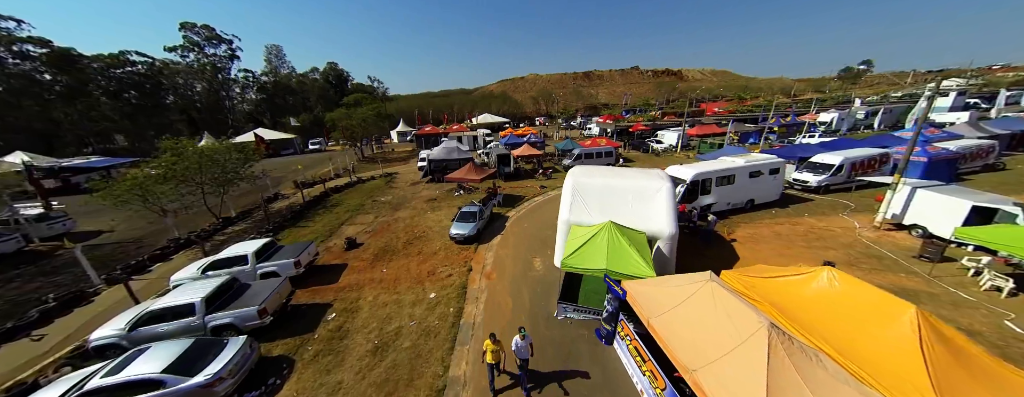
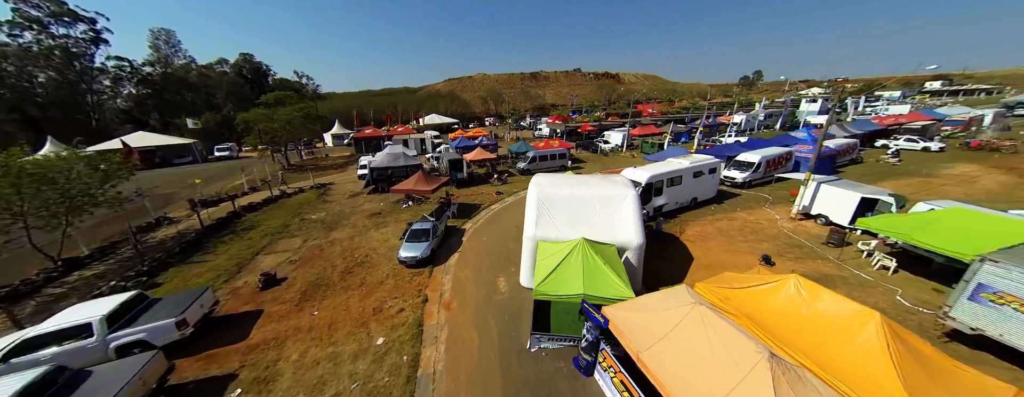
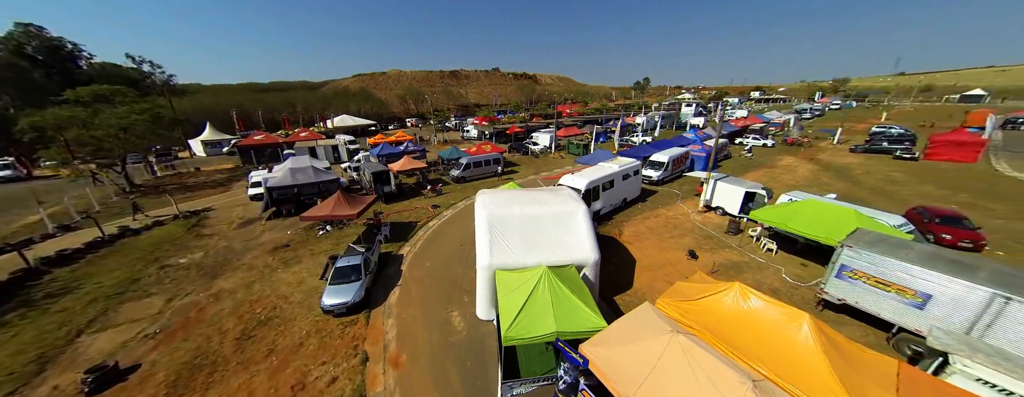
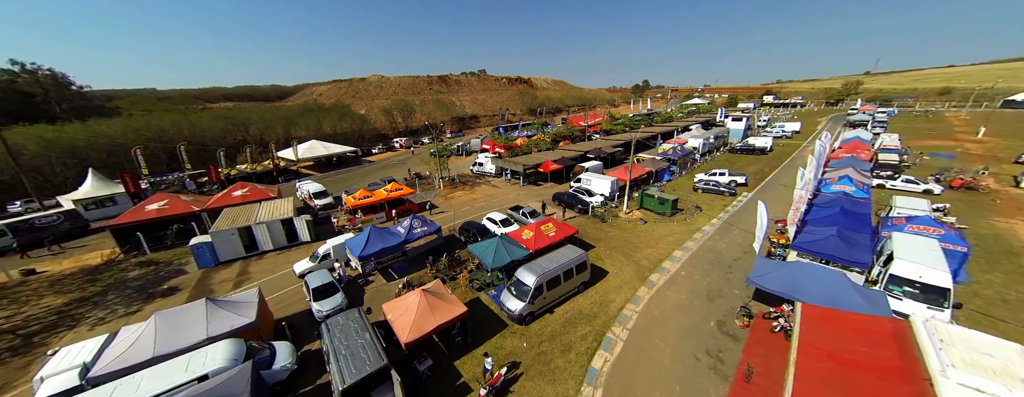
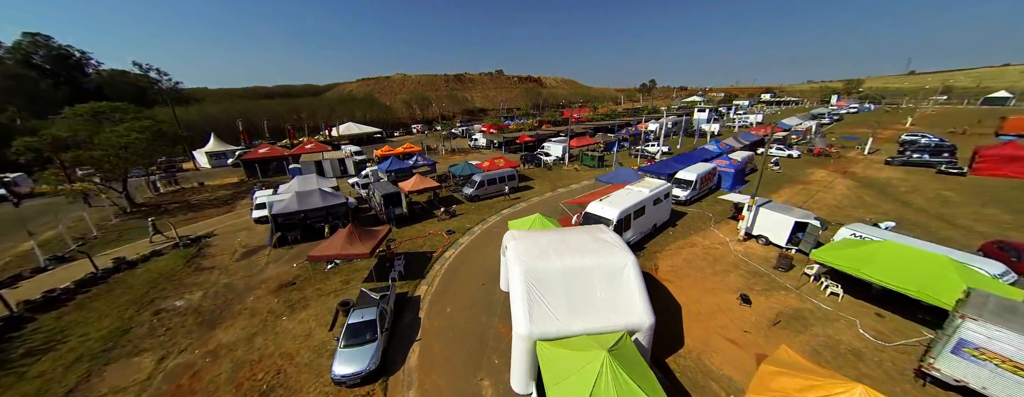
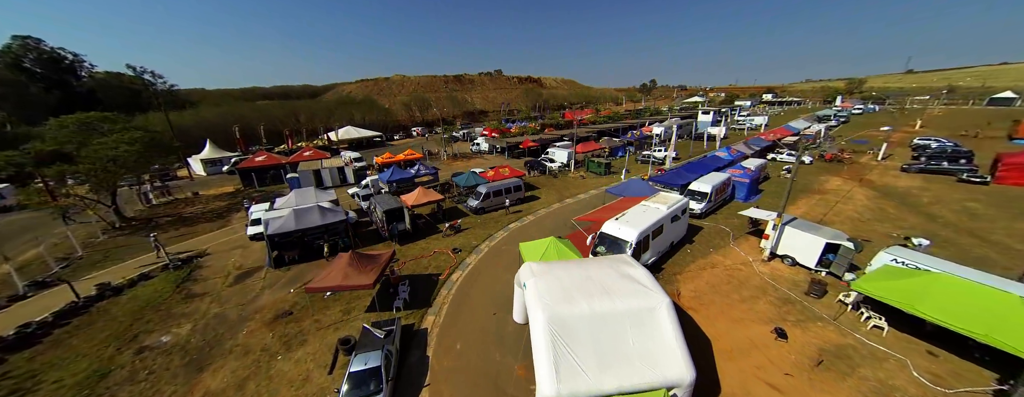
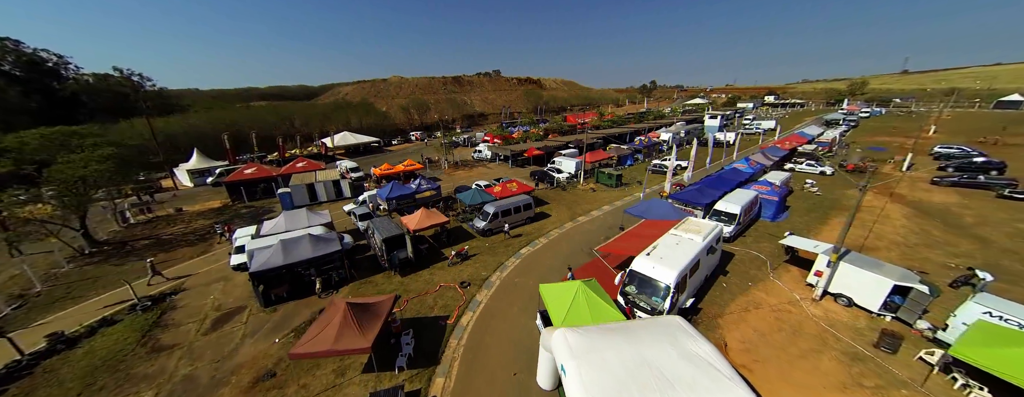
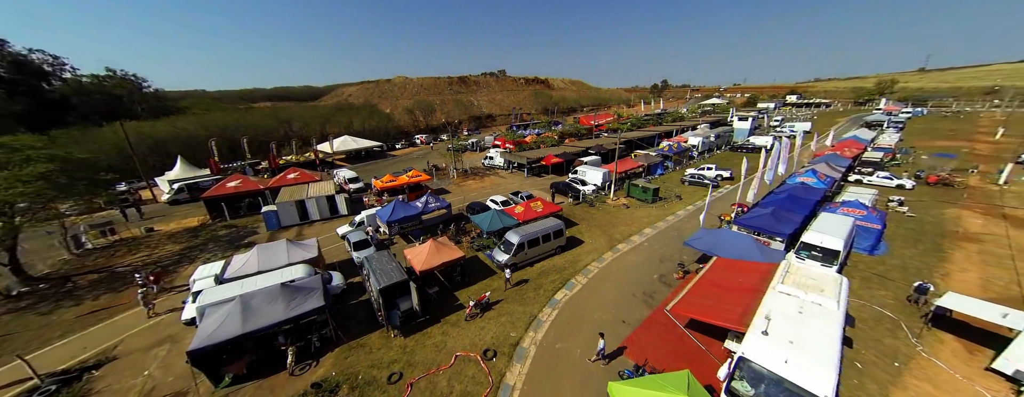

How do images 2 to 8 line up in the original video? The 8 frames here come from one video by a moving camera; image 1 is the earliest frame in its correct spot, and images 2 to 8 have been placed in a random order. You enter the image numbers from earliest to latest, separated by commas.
2, 3, 5, 6, 7, 8, 4
